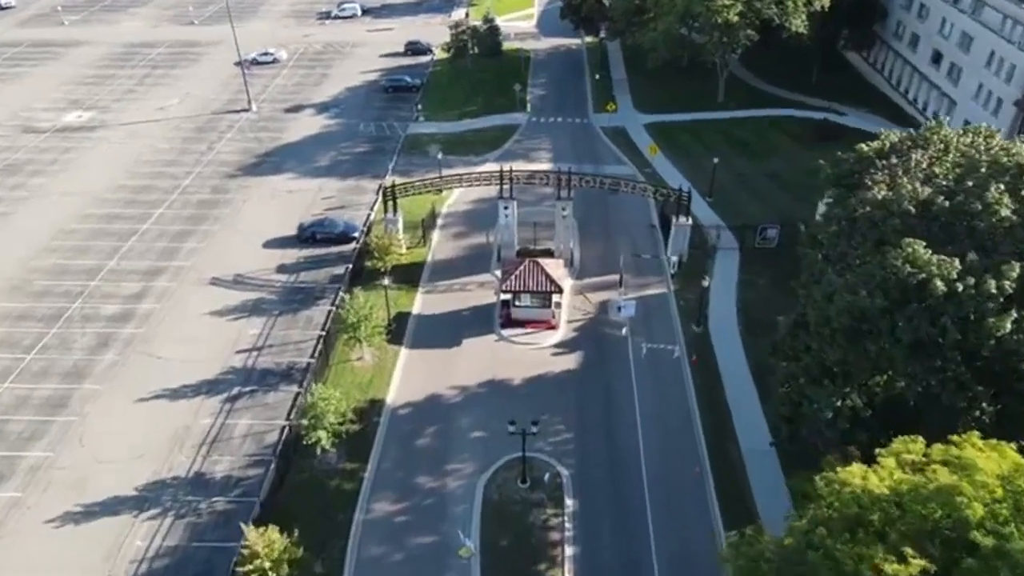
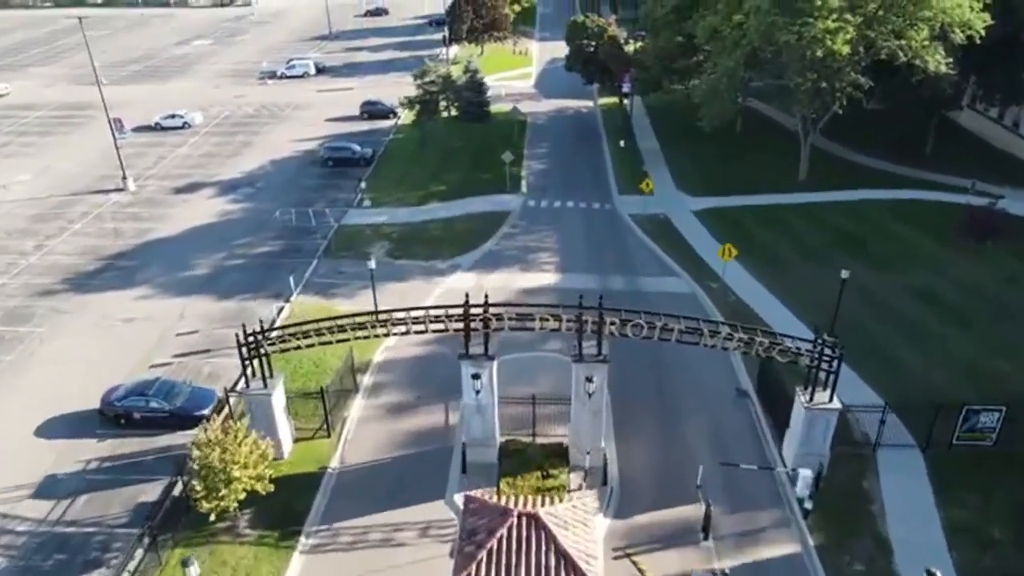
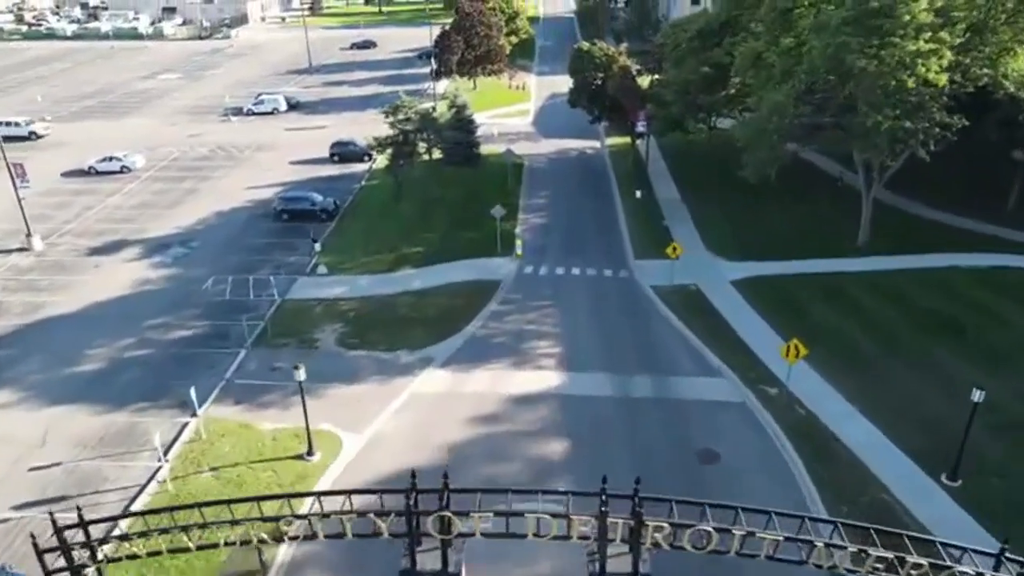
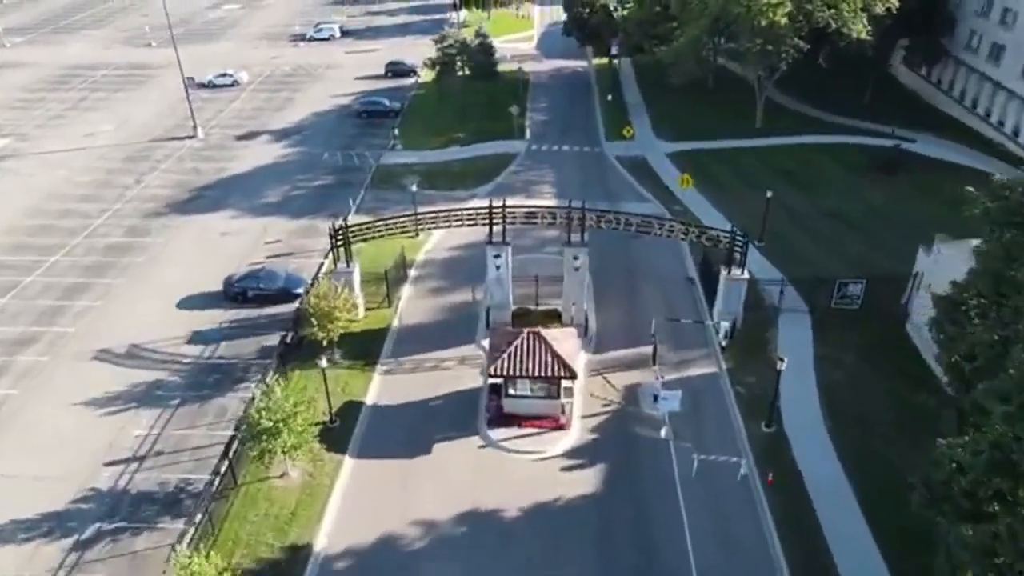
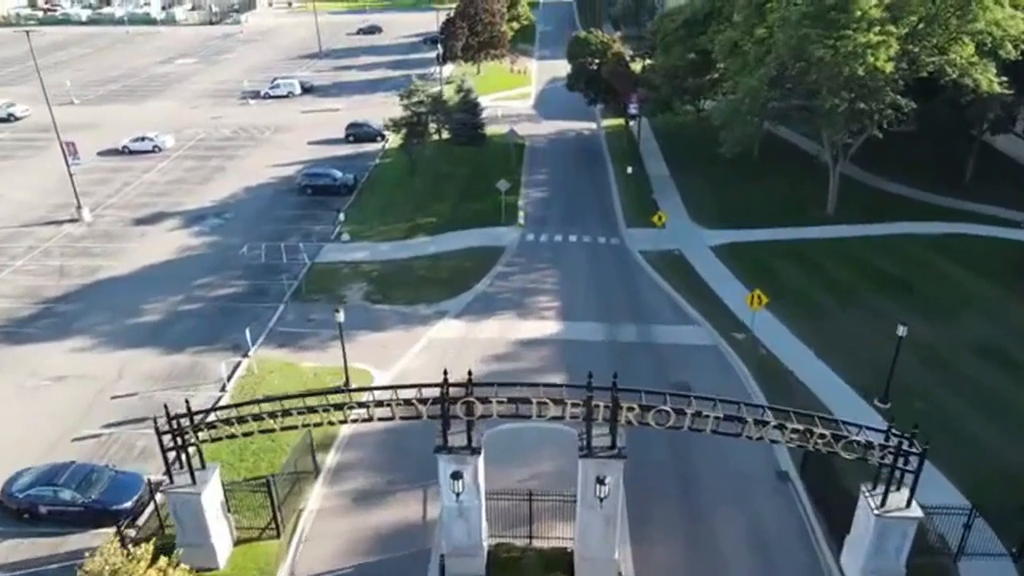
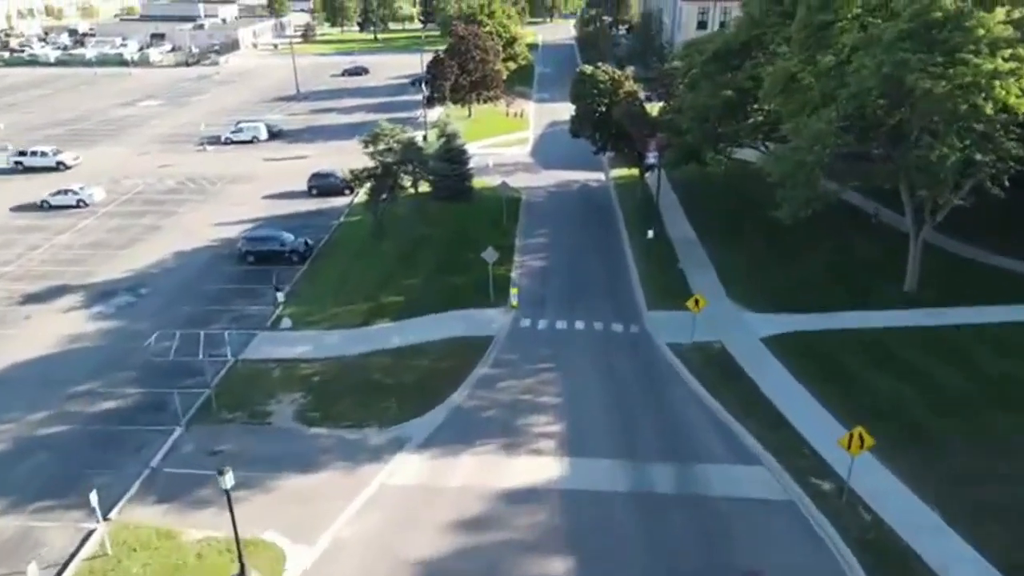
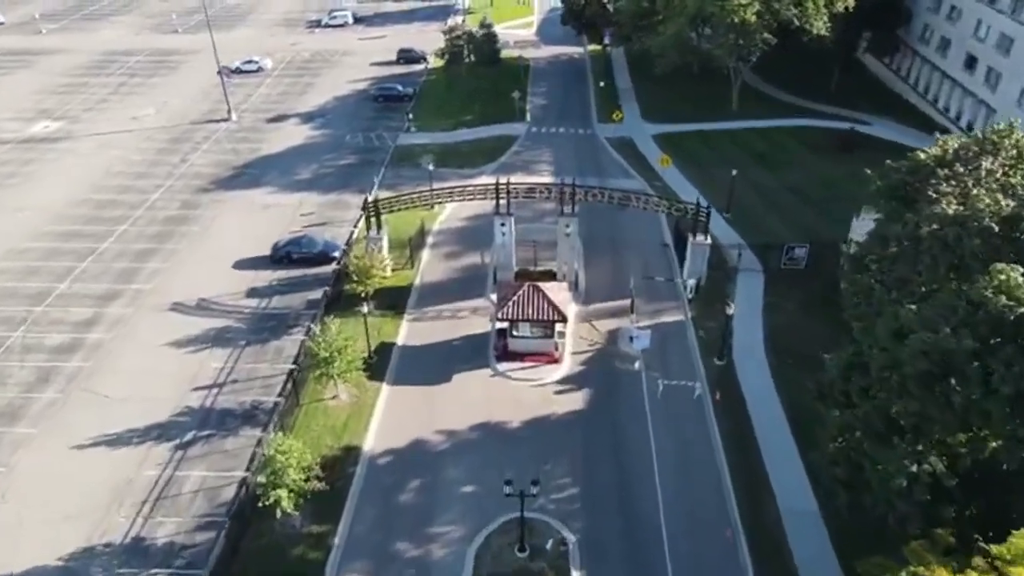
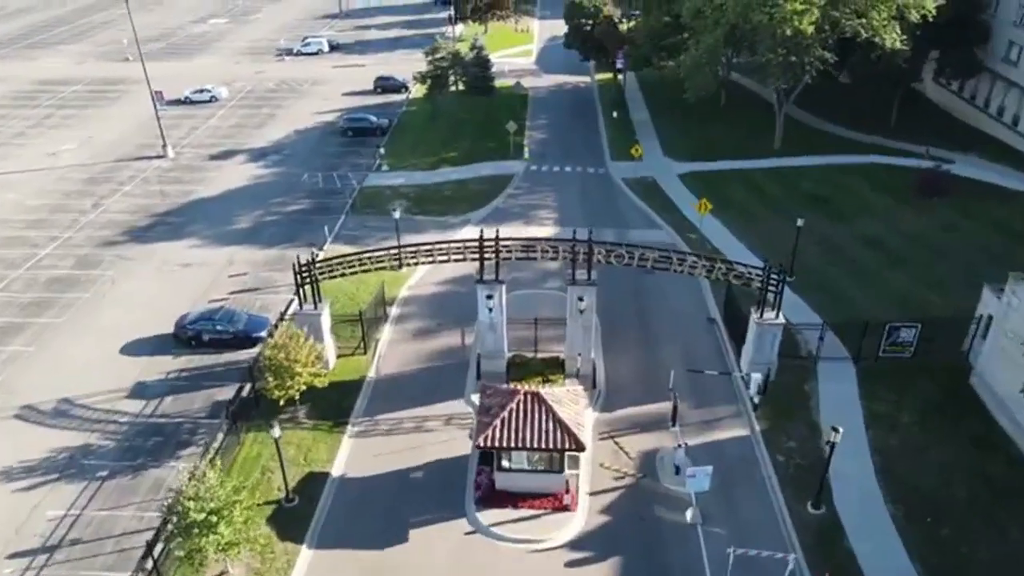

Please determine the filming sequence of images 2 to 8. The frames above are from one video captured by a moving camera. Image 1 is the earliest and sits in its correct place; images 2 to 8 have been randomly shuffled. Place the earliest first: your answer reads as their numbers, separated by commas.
7, 4, 8, 2, 5, 3, 6
